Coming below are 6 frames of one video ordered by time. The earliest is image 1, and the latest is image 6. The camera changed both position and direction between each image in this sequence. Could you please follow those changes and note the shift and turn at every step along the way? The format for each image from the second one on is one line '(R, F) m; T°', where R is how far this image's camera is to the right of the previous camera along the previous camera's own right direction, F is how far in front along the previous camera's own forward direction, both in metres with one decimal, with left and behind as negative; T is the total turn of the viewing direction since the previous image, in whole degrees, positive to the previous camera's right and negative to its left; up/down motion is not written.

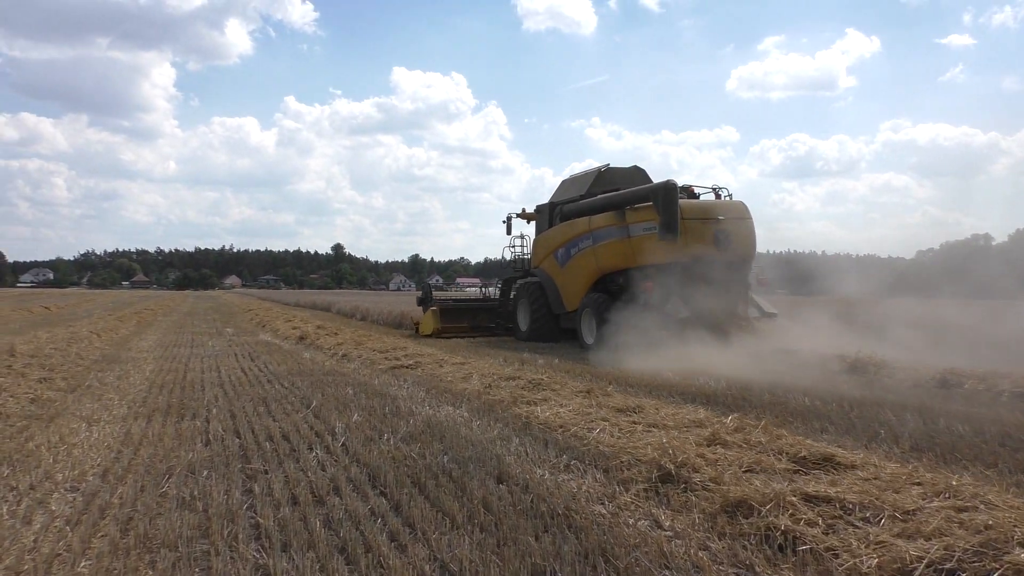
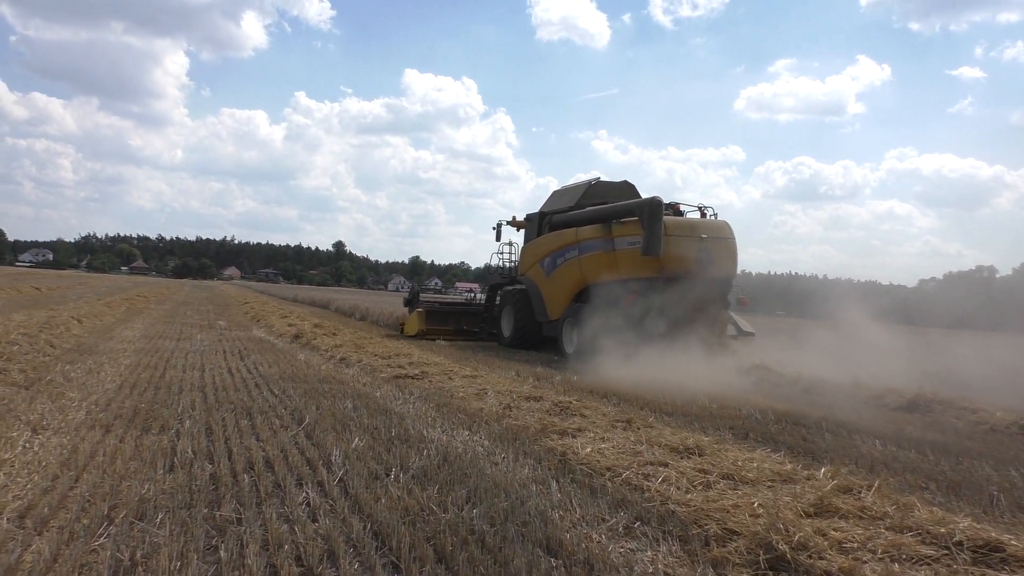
(-0.2, +0.8) m; 0°
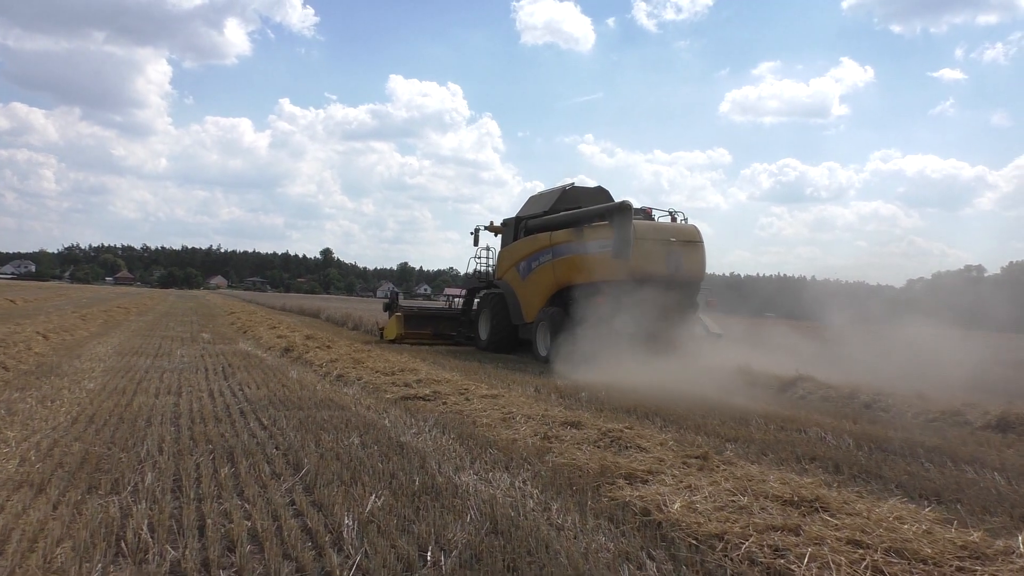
(-0.3, +1.0) m; +1°
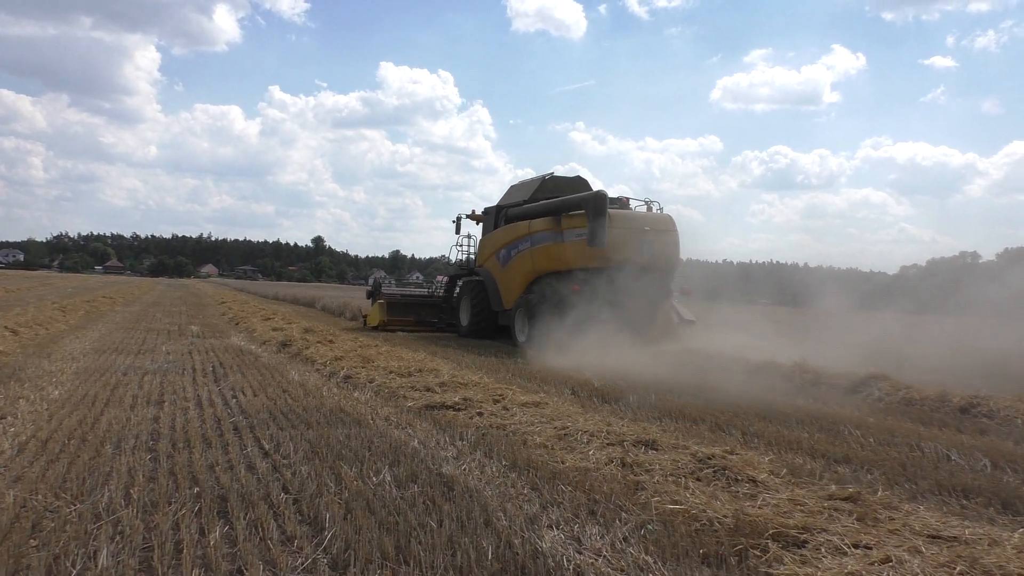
(-0.2, +0.4) m; +1°
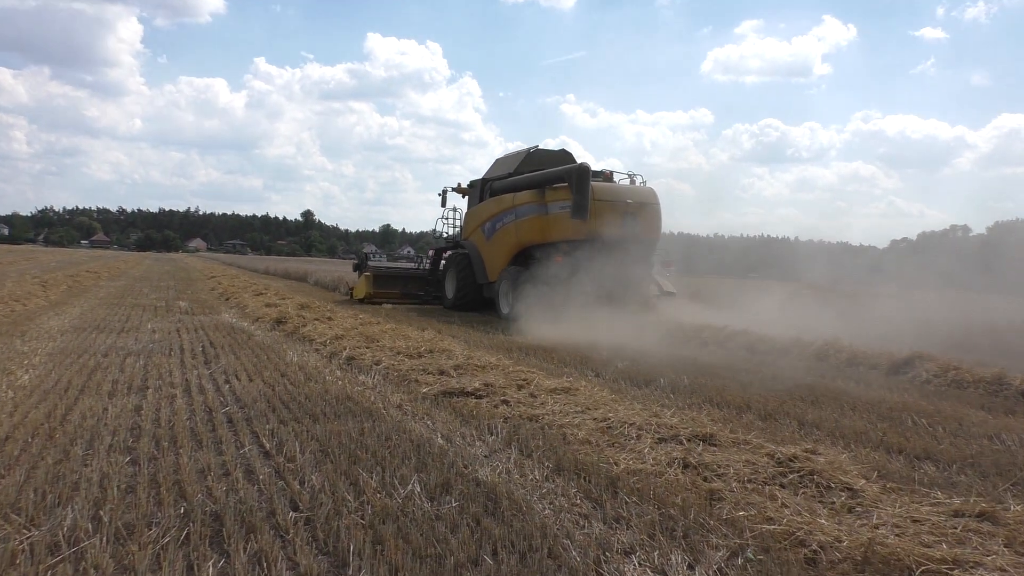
(-0.3, +0.7) m; +1°
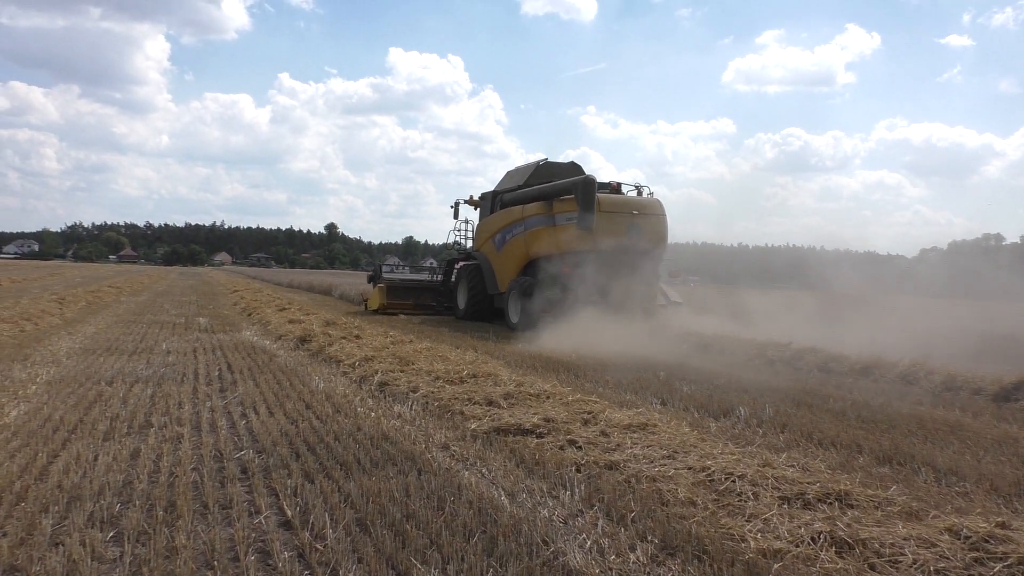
(-0.3, +0.9) m; -2°
